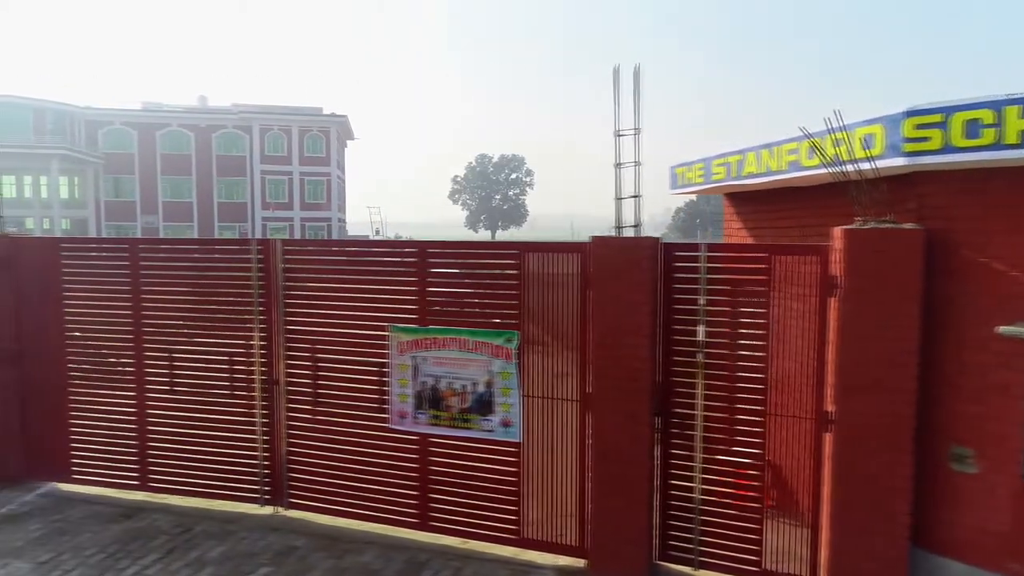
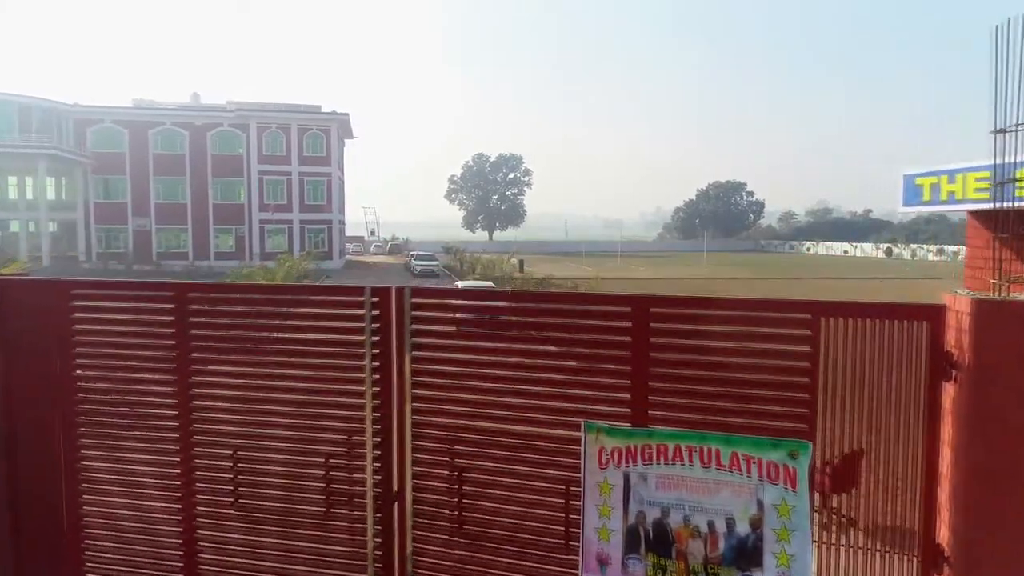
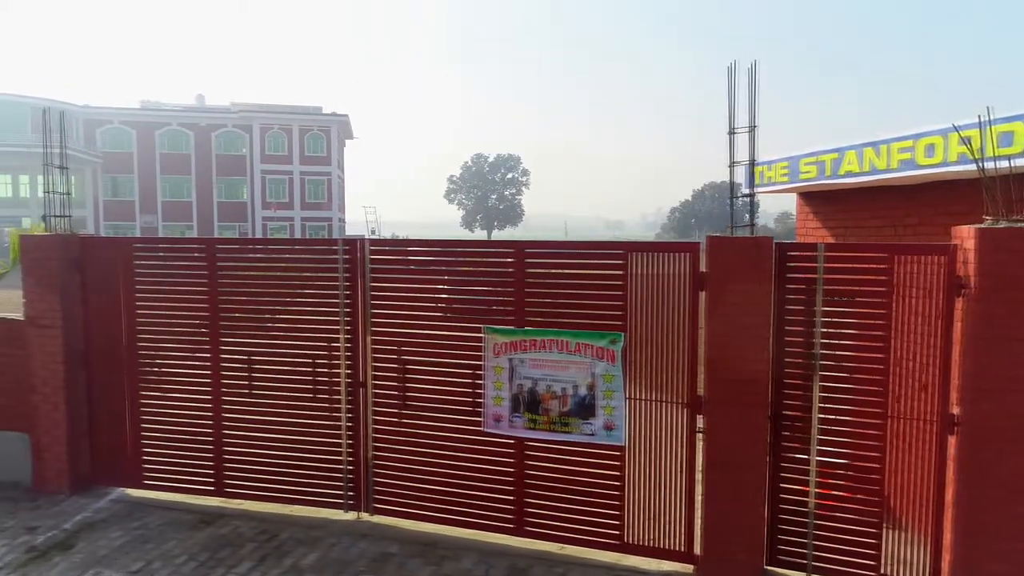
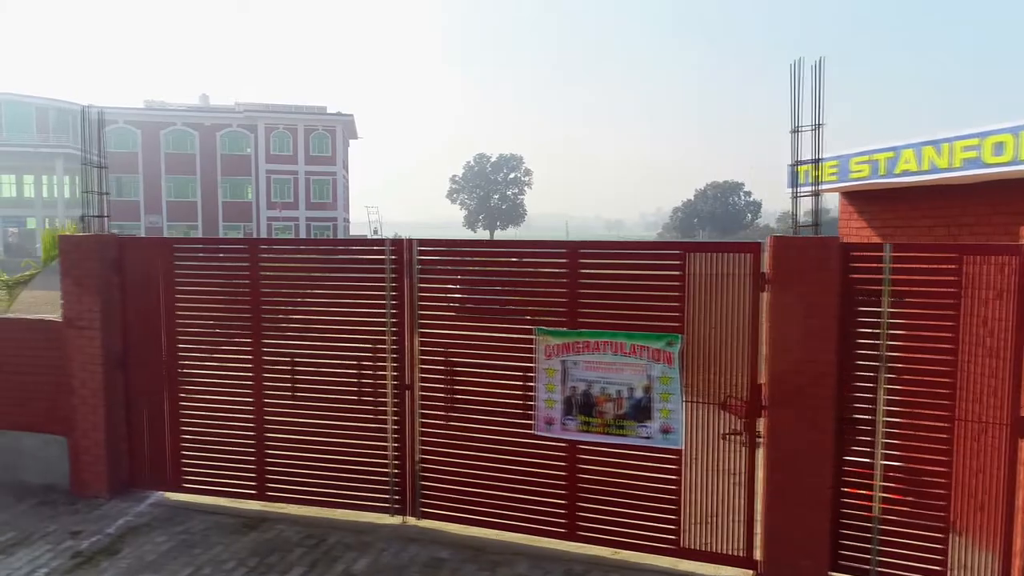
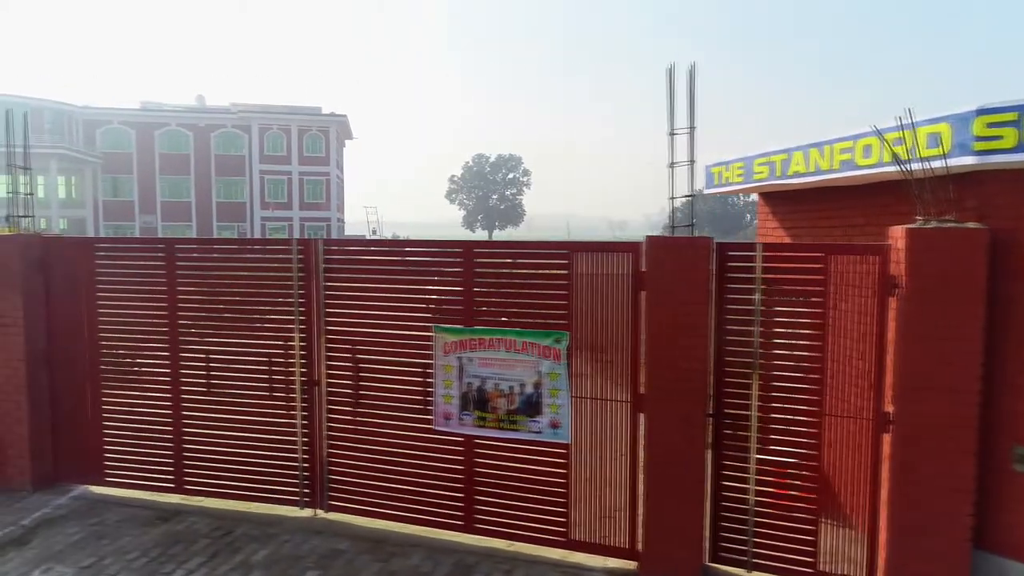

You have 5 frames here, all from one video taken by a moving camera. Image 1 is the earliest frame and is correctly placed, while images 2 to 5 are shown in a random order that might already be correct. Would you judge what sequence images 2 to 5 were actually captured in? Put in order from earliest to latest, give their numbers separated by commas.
5, 3, 4, 2
